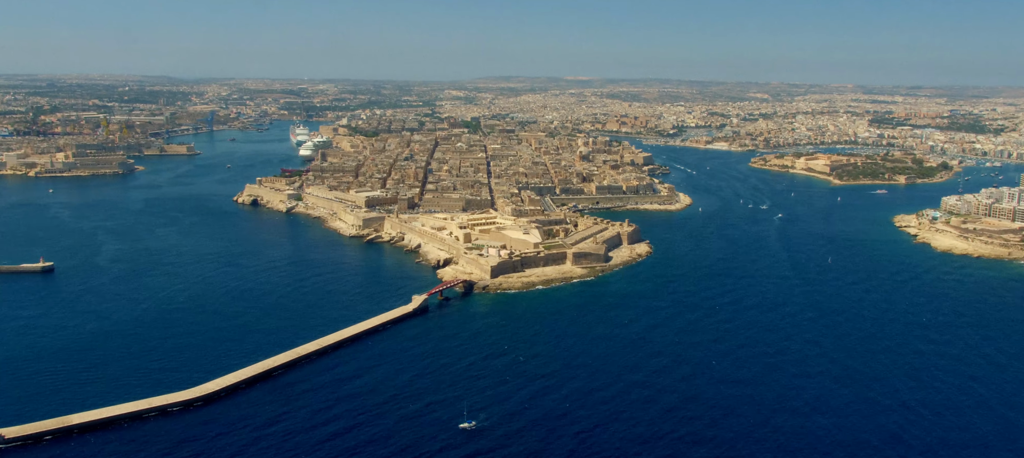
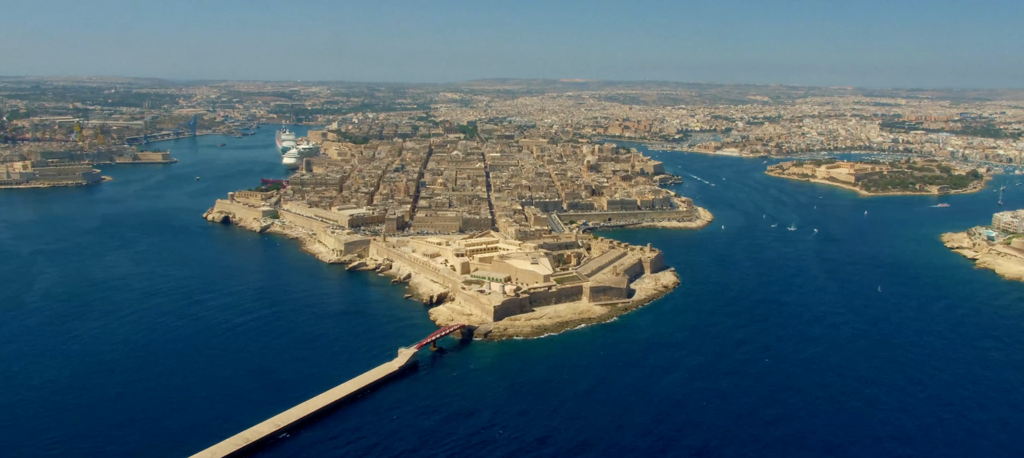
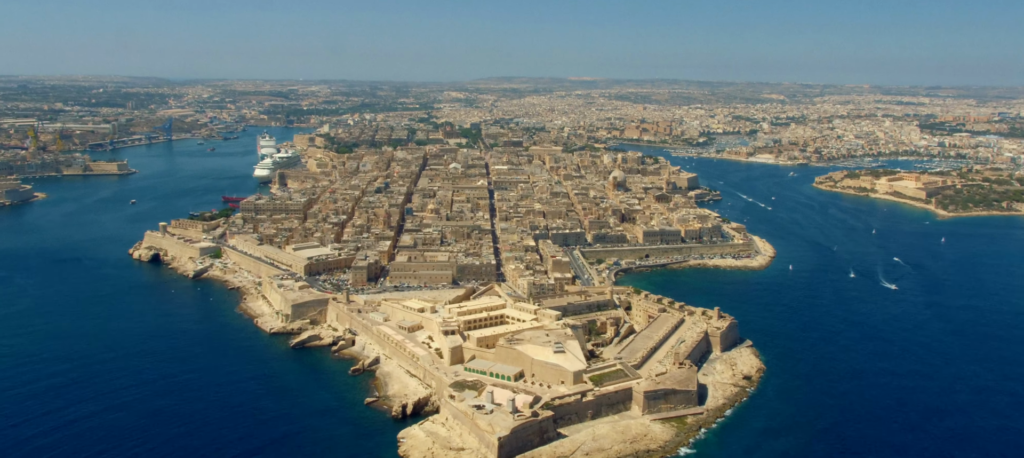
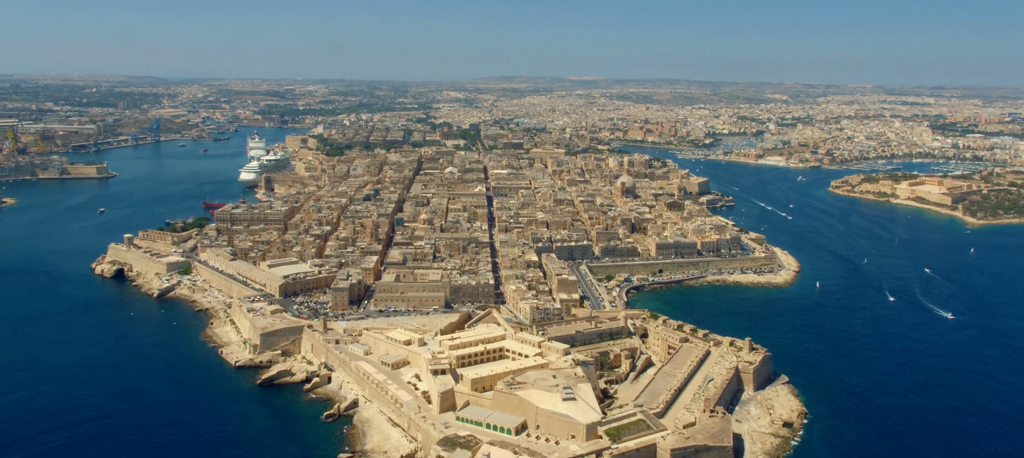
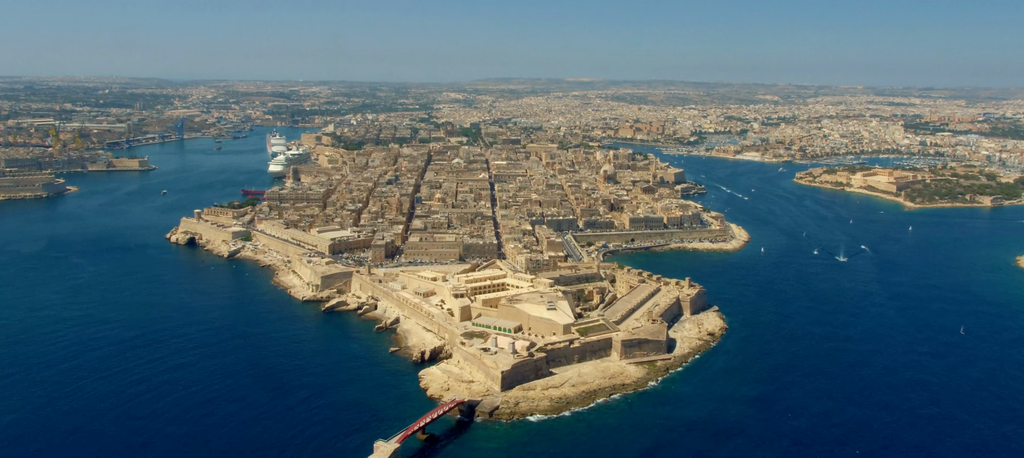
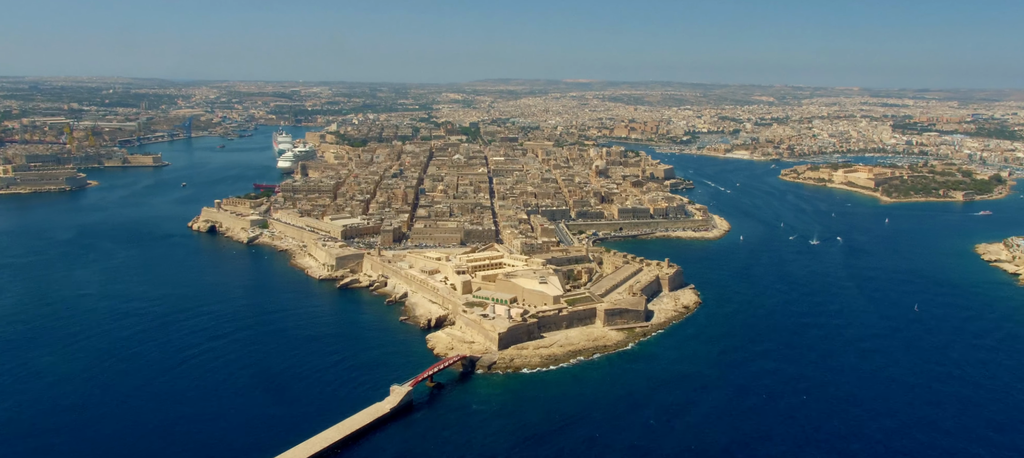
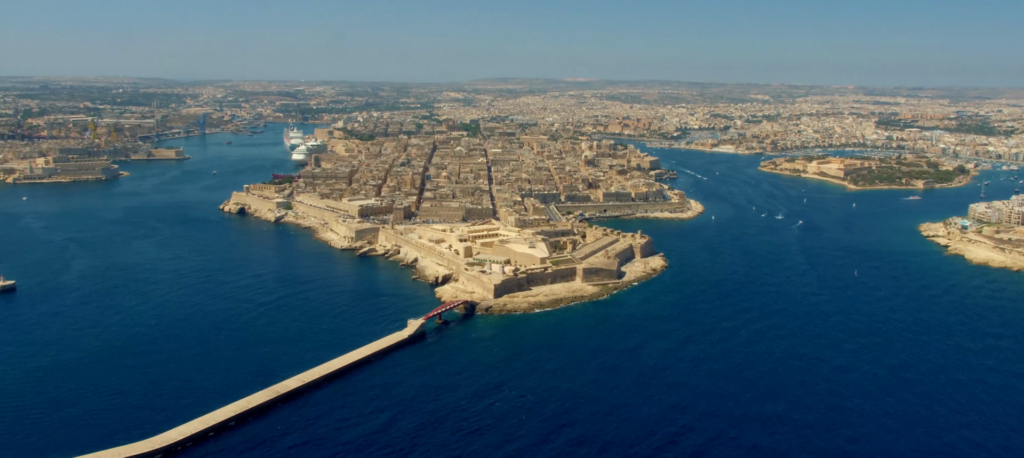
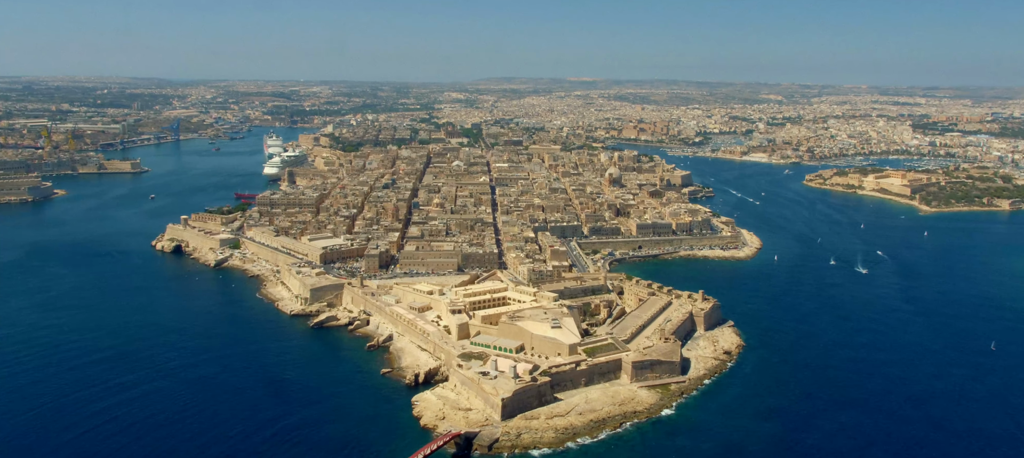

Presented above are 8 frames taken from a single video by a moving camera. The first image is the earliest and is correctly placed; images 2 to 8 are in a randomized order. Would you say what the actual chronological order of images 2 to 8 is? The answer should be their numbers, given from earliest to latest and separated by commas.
7, 2, 6, 5, 8, 3, 4
